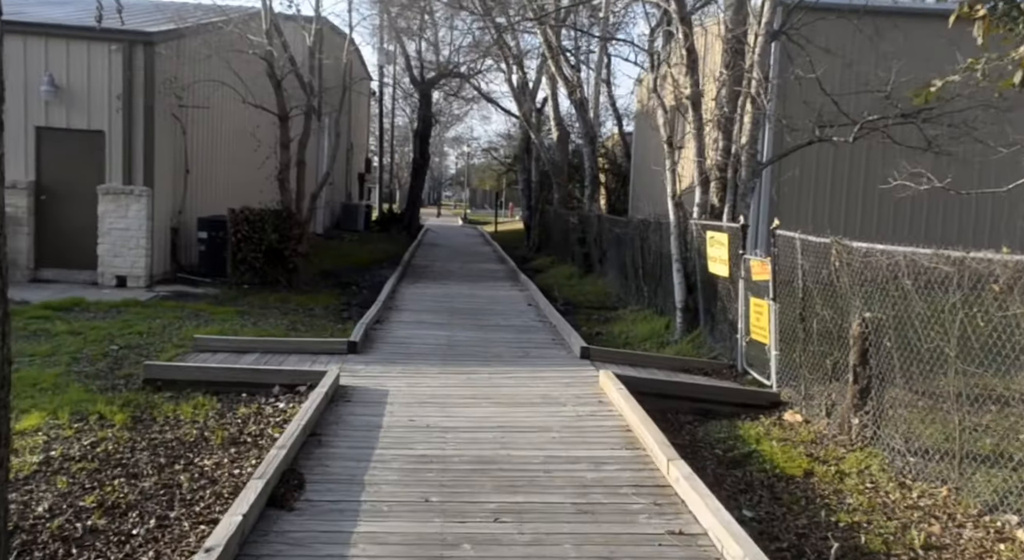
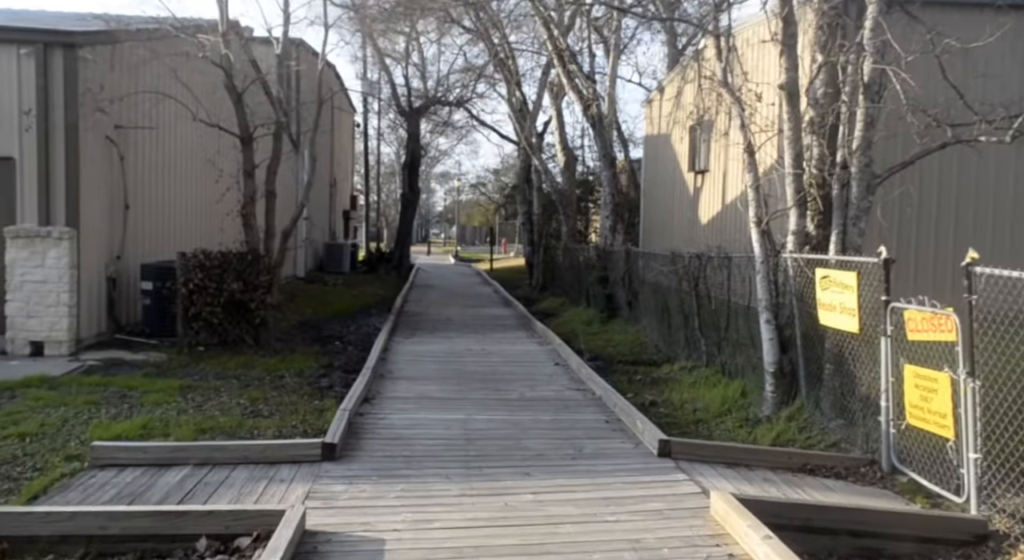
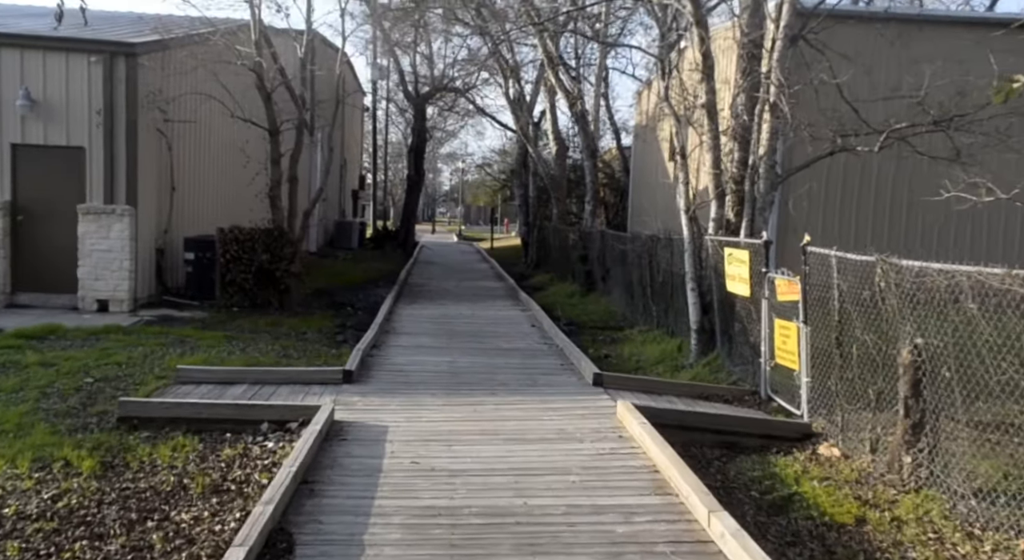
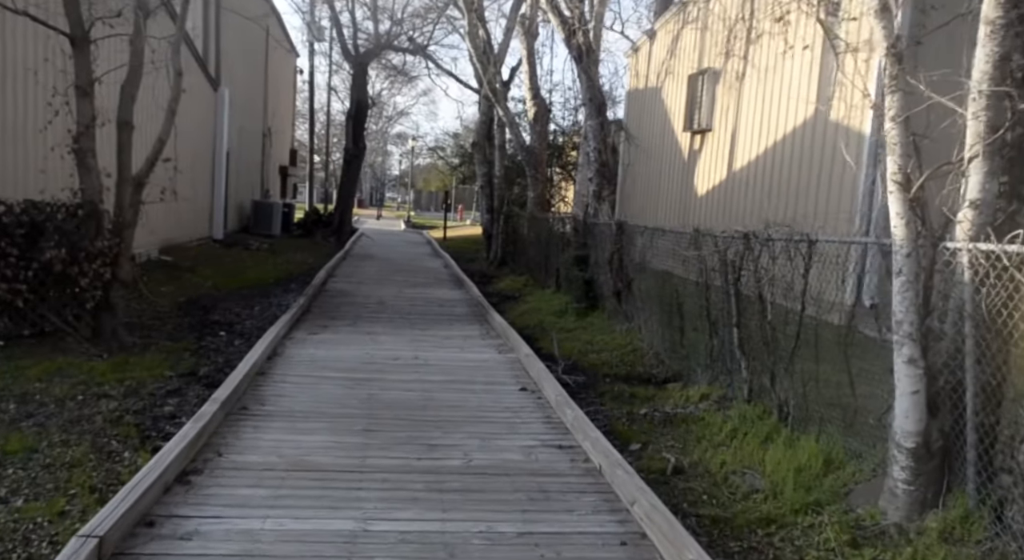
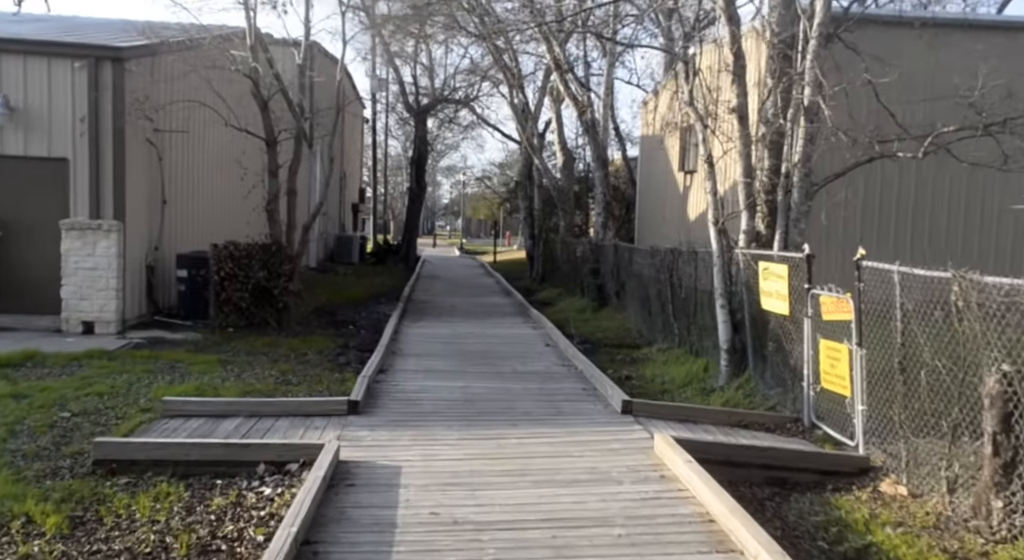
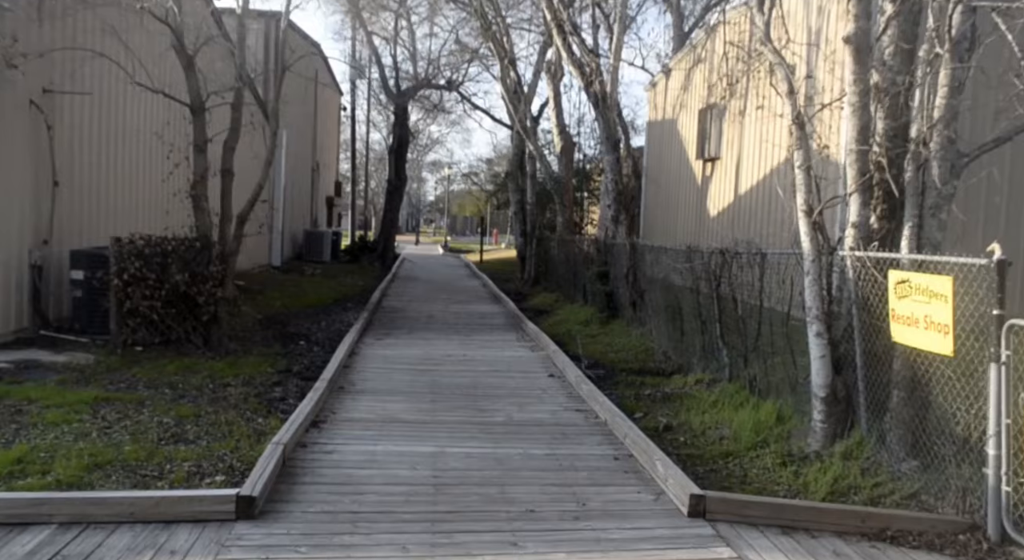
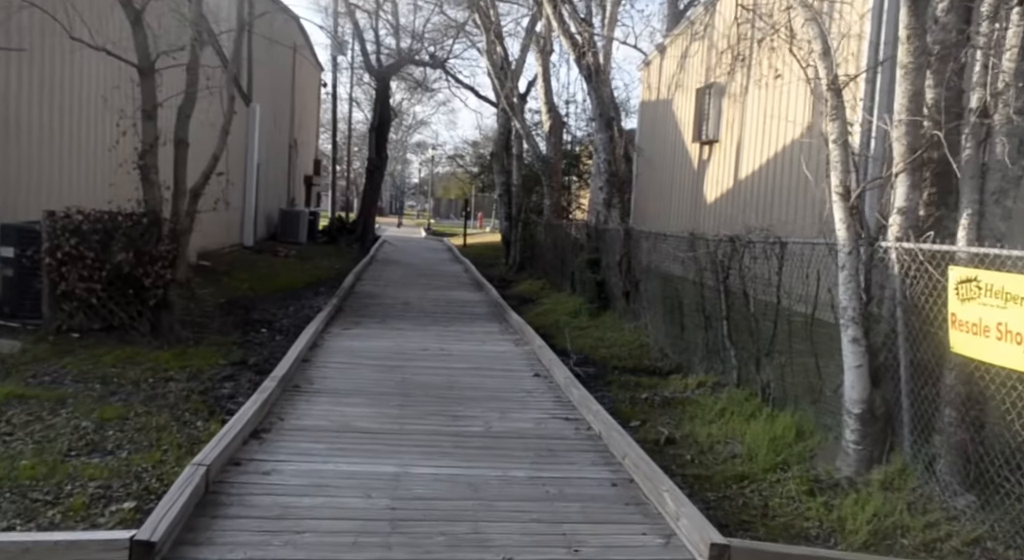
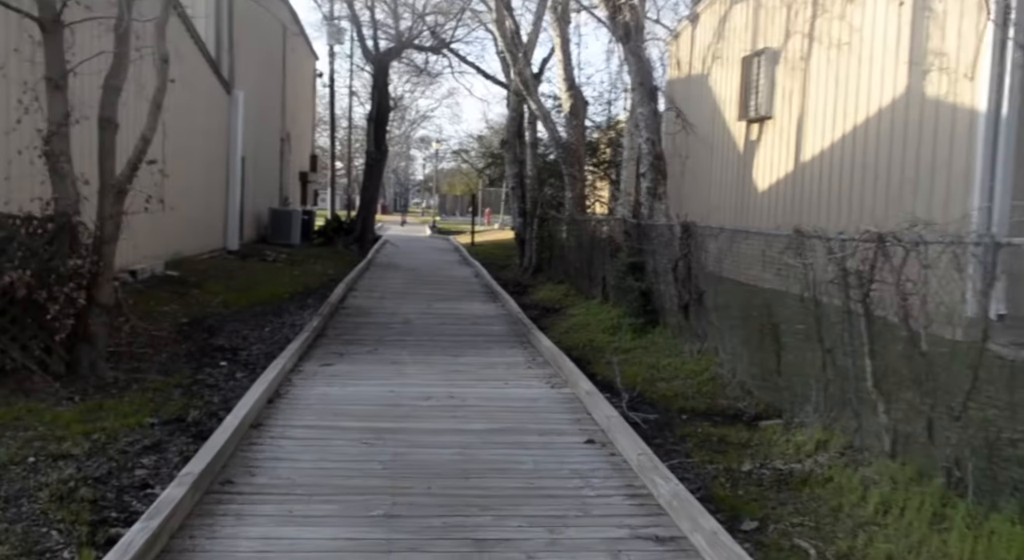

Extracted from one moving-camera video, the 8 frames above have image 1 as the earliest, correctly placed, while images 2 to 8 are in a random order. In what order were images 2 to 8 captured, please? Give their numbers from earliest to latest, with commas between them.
3, 5, 2, 6, 7, 4, 8
